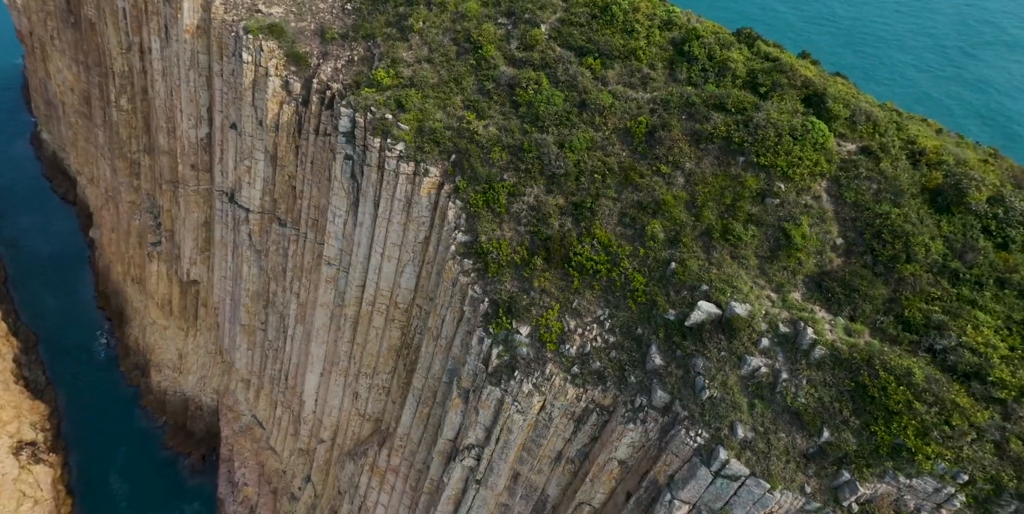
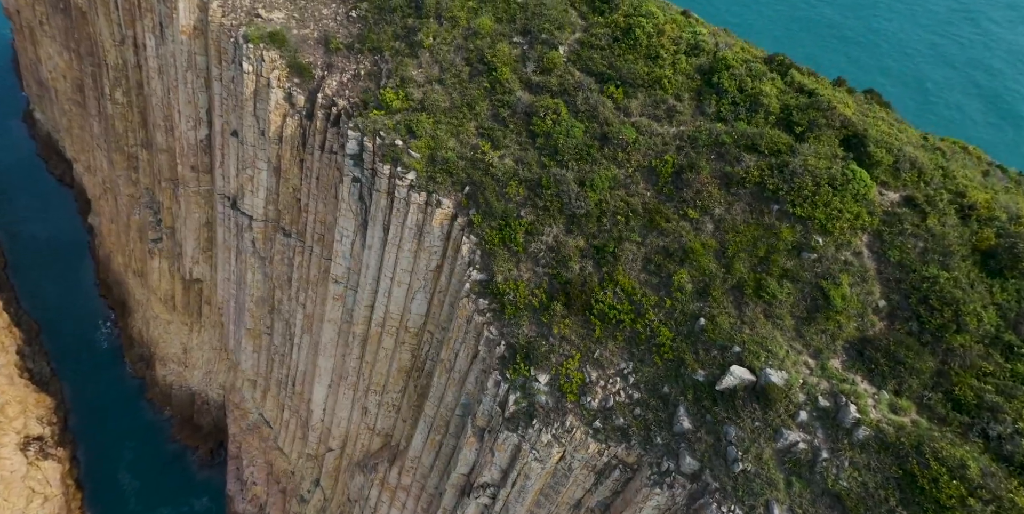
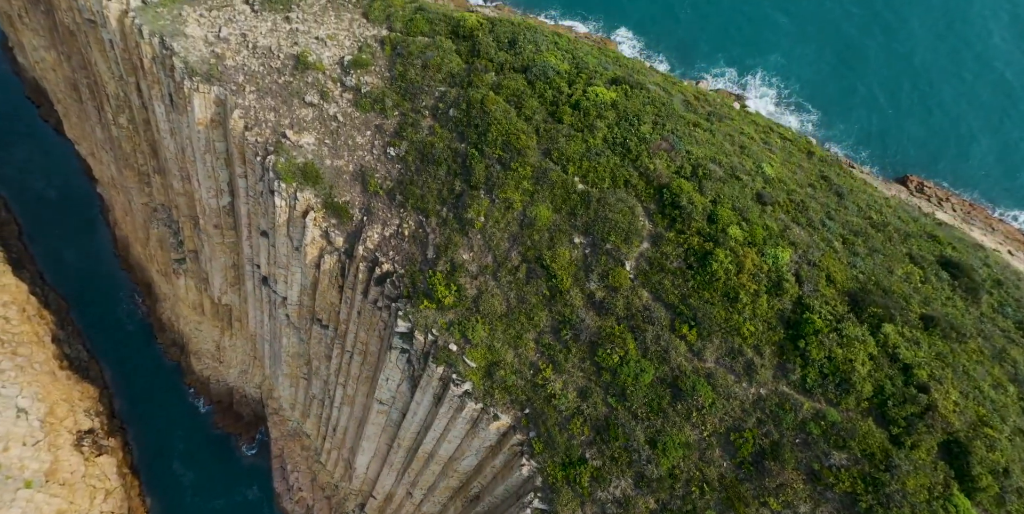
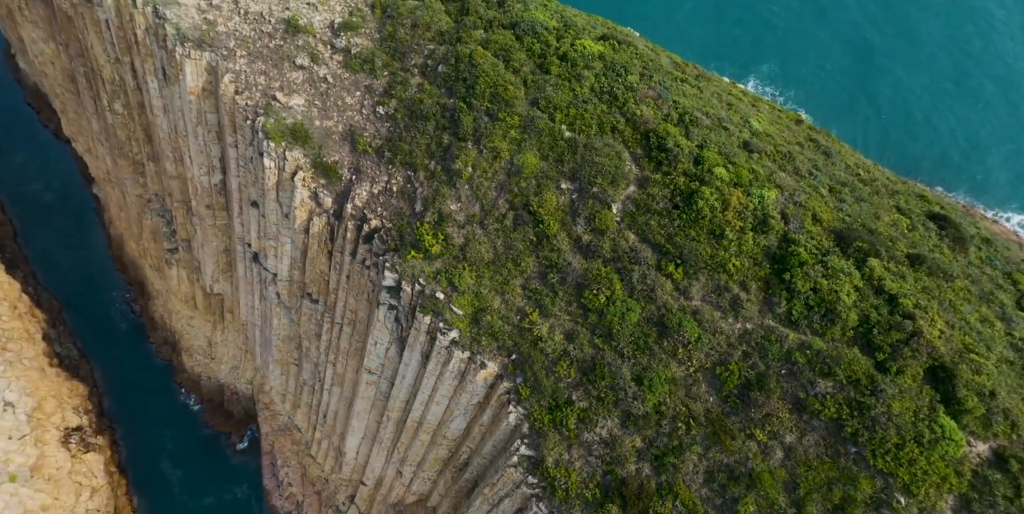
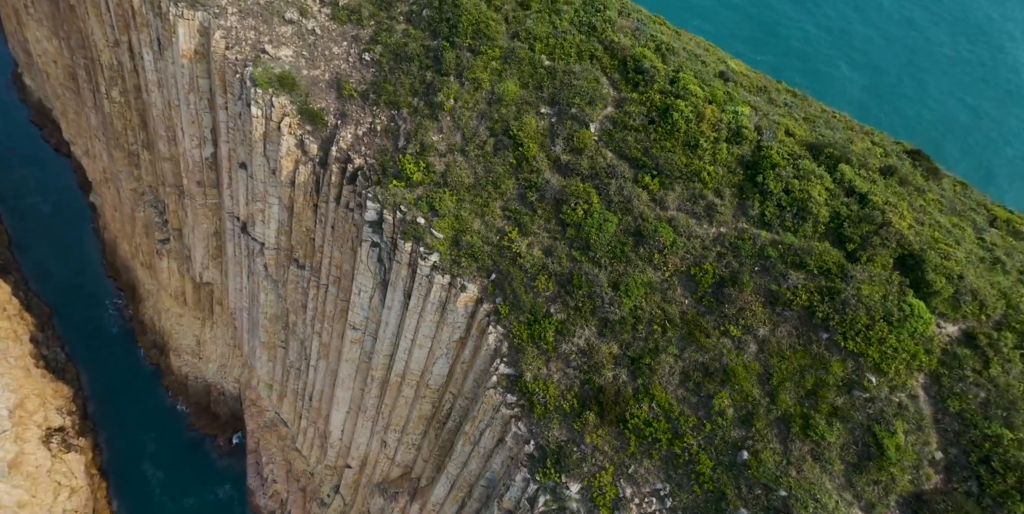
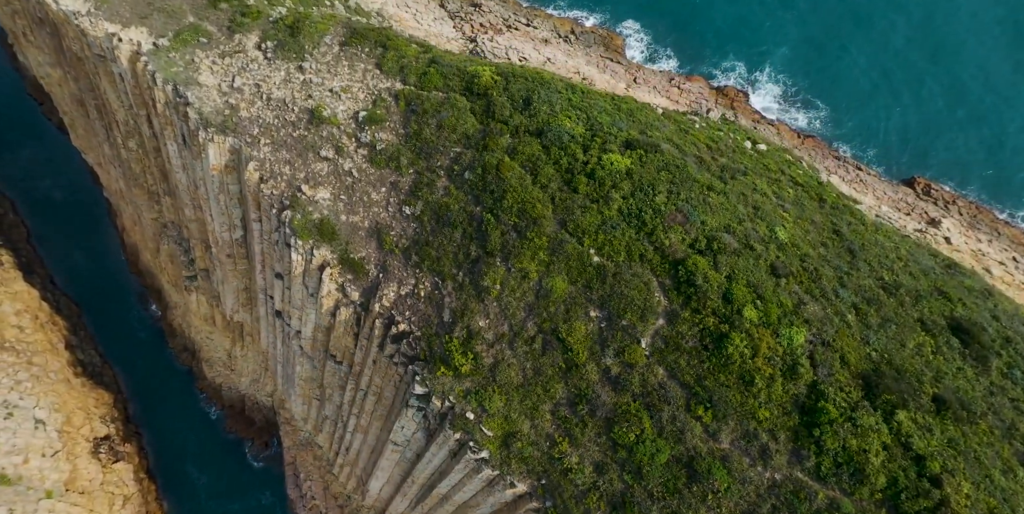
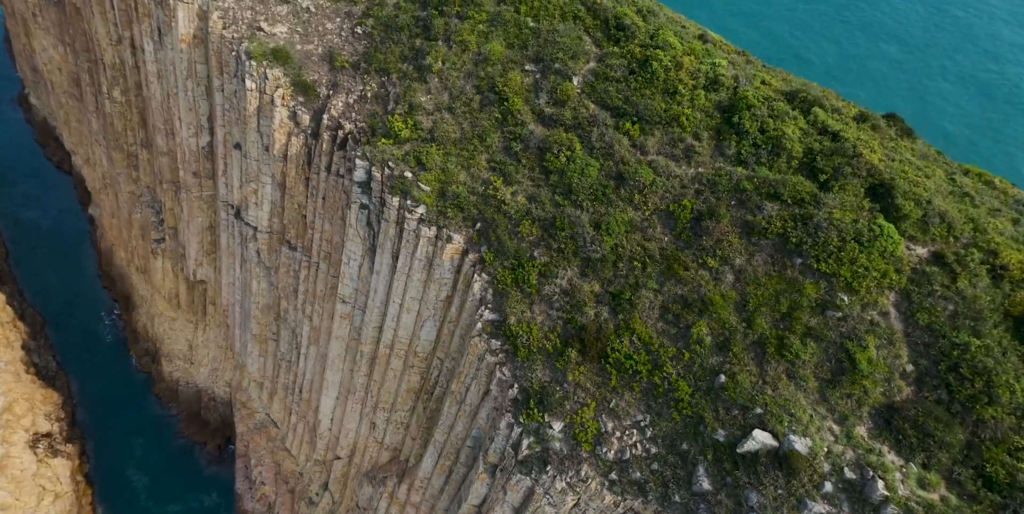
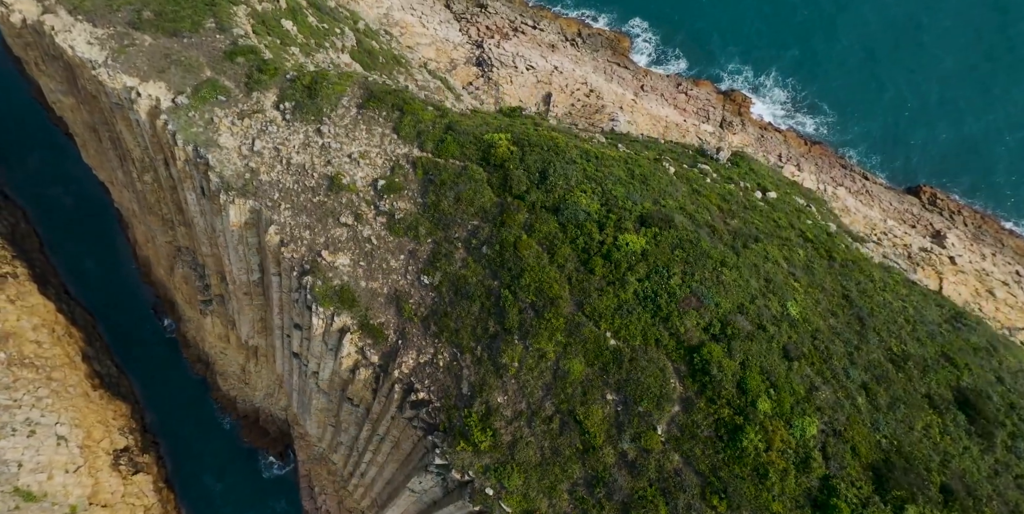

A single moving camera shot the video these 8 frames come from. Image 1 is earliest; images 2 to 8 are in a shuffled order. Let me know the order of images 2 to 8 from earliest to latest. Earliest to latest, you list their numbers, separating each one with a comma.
2, 7, 5, 4, 3, 6, 8
